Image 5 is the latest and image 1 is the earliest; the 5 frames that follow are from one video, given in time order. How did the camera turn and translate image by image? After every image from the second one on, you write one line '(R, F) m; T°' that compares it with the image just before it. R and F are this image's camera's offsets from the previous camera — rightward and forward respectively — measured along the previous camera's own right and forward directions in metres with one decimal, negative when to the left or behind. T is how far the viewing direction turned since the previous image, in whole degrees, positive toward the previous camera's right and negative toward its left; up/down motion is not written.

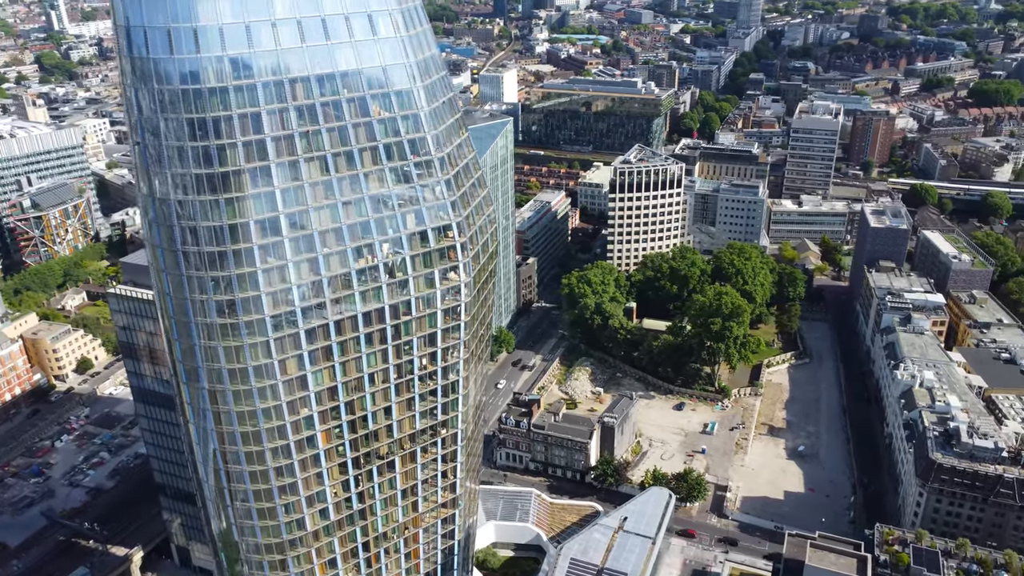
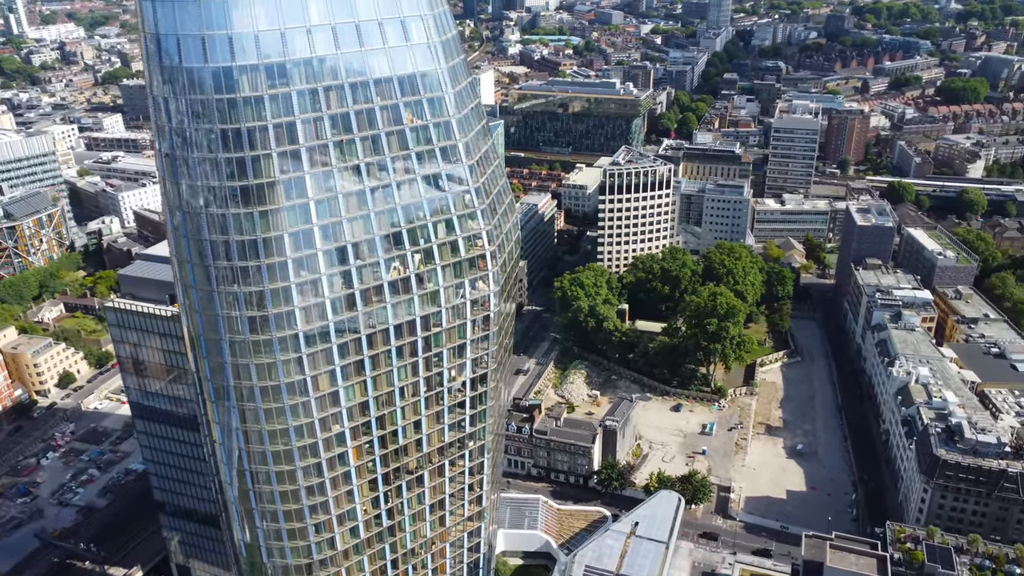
(-2.5, +0.7) m; +2°
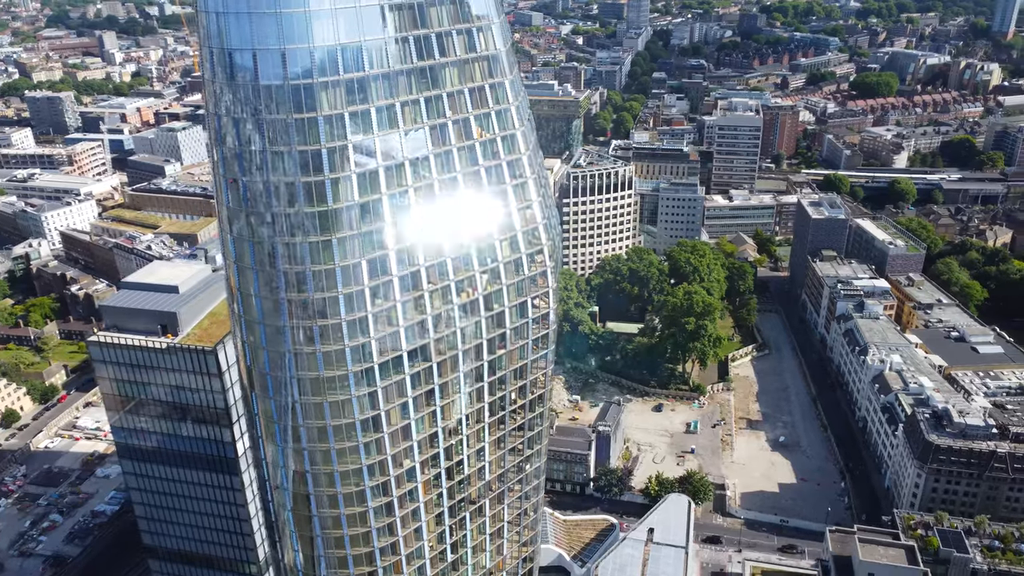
(-5.5, +1.6) m; +6°
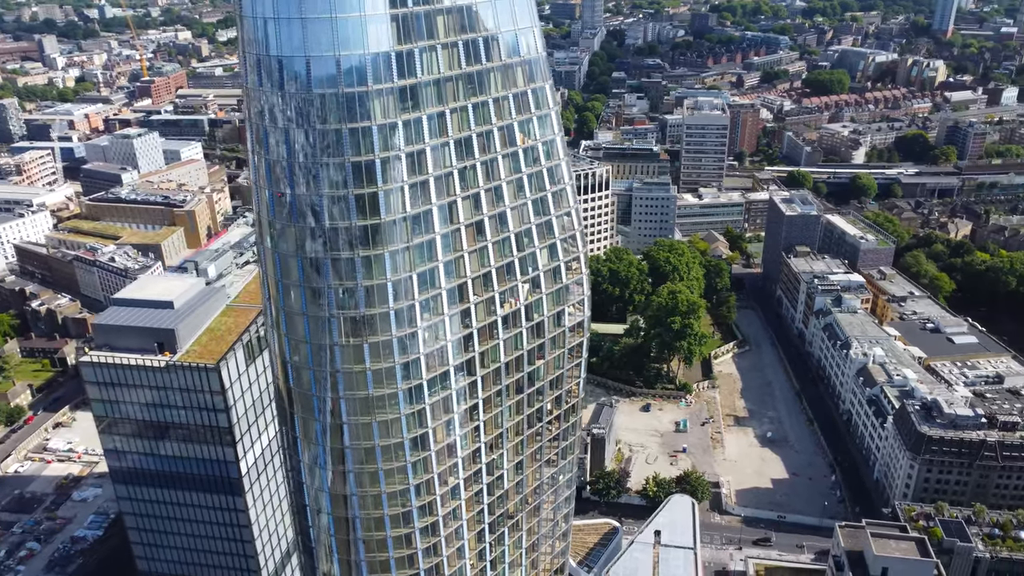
(-3.1, +0.8) m; +3°
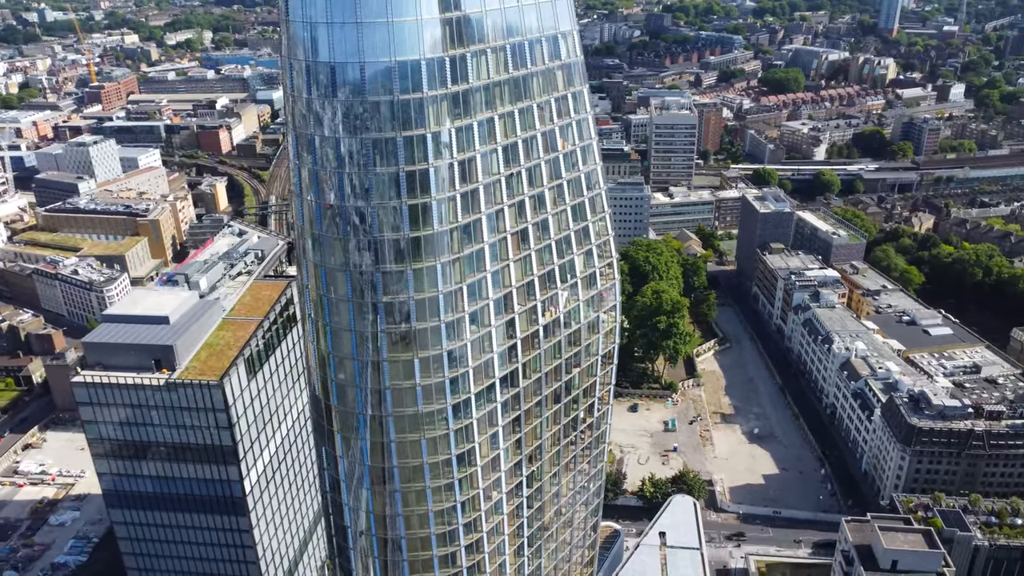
(-2.8, +0.7) m; +3°
